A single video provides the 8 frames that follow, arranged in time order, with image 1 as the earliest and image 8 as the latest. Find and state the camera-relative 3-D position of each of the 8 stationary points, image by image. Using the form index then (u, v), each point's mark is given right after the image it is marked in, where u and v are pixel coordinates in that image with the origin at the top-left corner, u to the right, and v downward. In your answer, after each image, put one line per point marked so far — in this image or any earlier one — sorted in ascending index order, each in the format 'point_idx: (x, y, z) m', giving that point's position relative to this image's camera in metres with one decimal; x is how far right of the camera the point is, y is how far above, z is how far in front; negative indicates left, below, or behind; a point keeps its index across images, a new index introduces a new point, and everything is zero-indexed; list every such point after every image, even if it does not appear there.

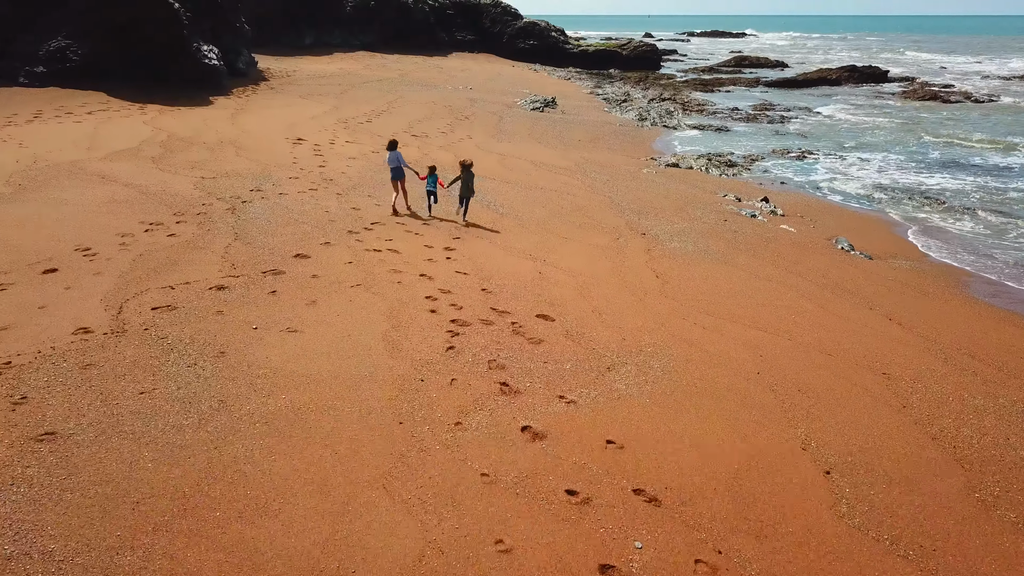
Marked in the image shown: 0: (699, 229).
0: (+3.5, +1.1, +10.1) m
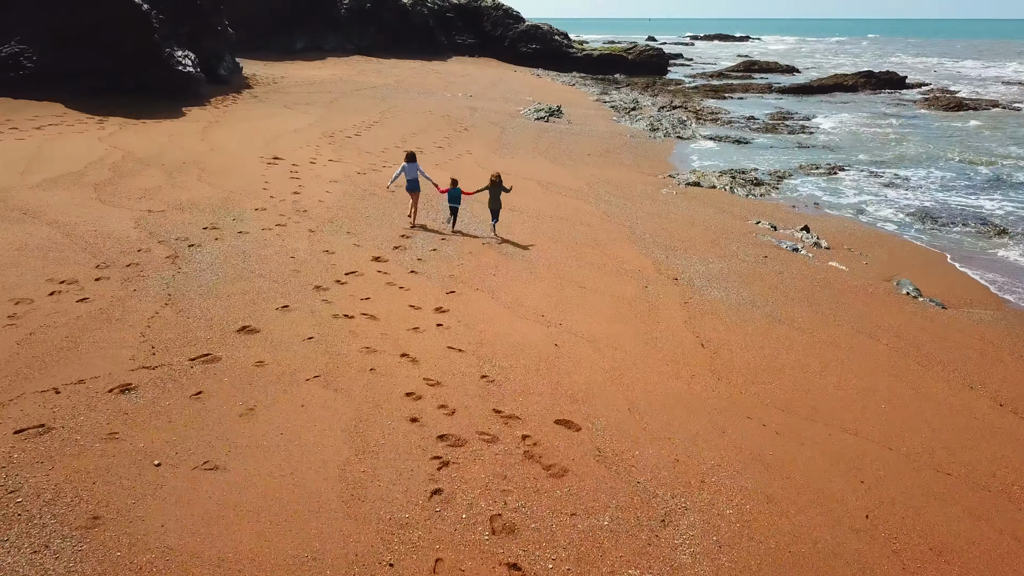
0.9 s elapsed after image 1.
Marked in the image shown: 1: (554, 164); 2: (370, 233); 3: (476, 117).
0: (+3.6, +0.3, +8.5) m
1: (+1.2, +3.6, +15.2) m
2: (-2.2, +0.9, +8.2) m
3: (-1.4, +6.4, +20.0) m
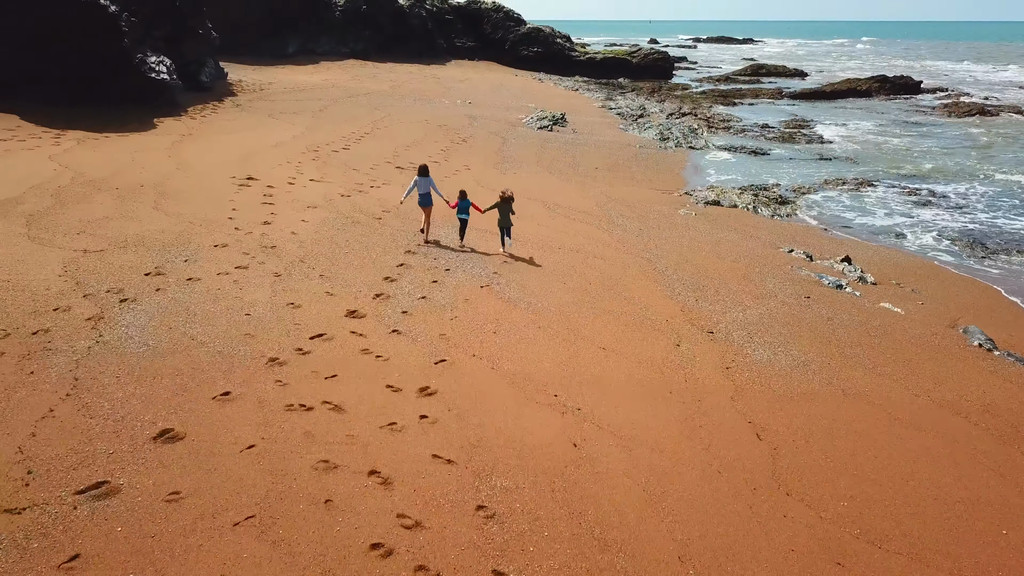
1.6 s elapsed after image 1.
0: (+3.7, -0.4, +7.3) m
1: (+1.2, +2.8, +13.9) m
2: (-2.2, +0.2, +6.9) m
3: (-1.3, +5.7, +18.7) m
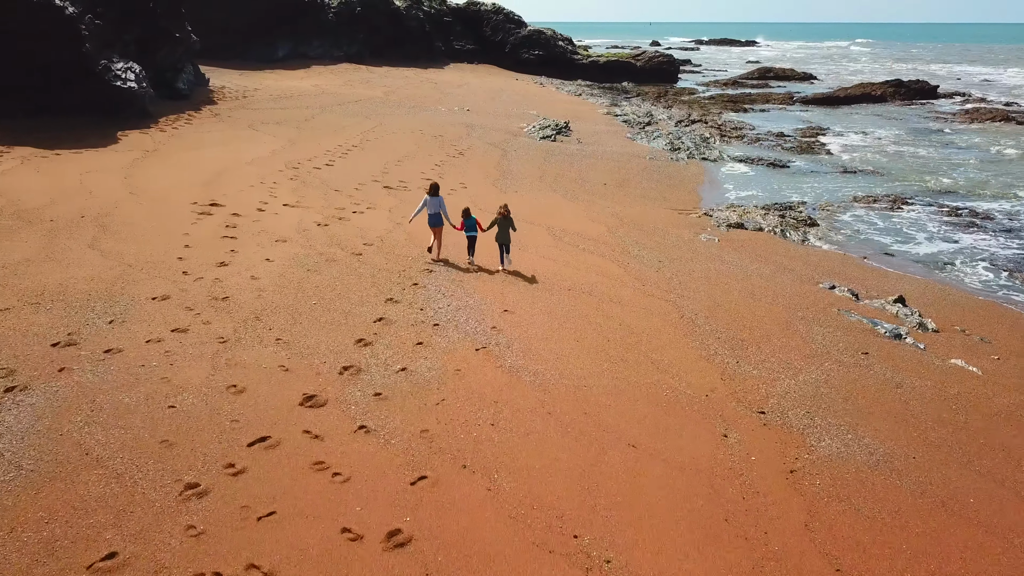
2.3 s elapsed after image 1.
0: (+3.7, -1.1, +6.0) m
1: (+1.3, +2.1, +12.6) m
2: (-2.2, -0.5, +5.6) m
3: (-1.3, +5.0, +17.5) m
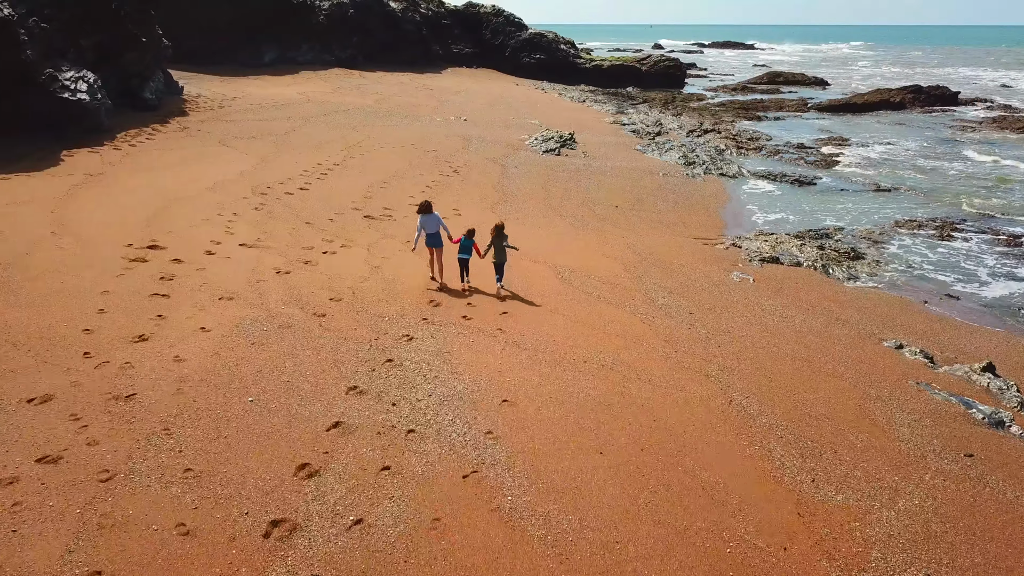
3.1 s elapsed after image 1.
0: (+3.7, -2.0, +4.4) m
1: (+1.3, +1.3, +11.1) m
2: (-2.2, -1.4, +4.1) m
3: (-1.3, +4.1, +15.9) m
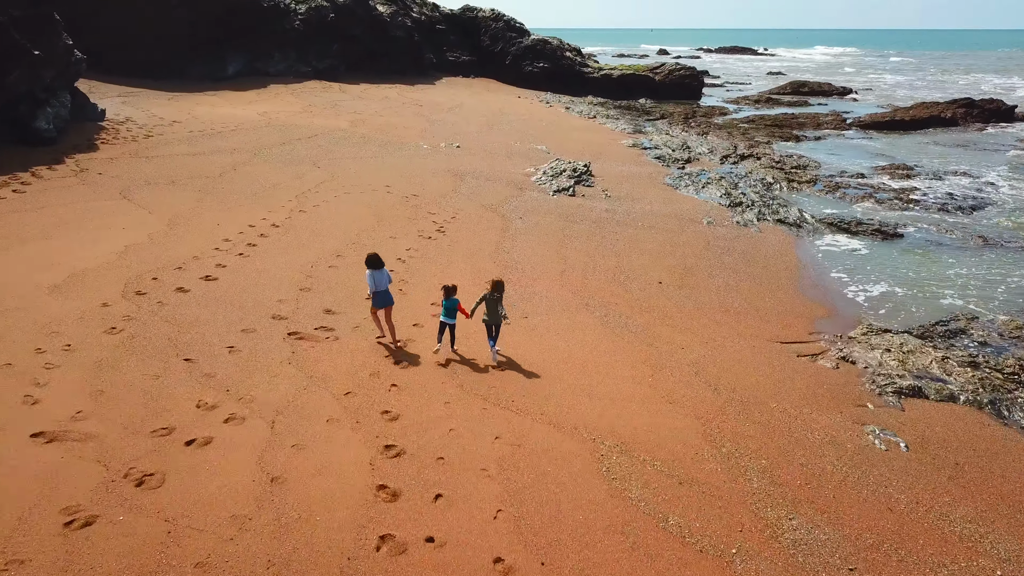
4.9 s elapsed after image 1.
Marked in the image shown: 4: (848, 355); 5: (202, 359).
0: (+3.8, -3.8, +0.8) m
1: (+1.4, -0.7, +7.5) m
2: (-2.1, -3.3, +0.5) m
3: (-1.2, +2.1, +12.4) m
4: (+4.8, -1.0, +7.6) m
5: (-3.3, -0.8, +5.7) m
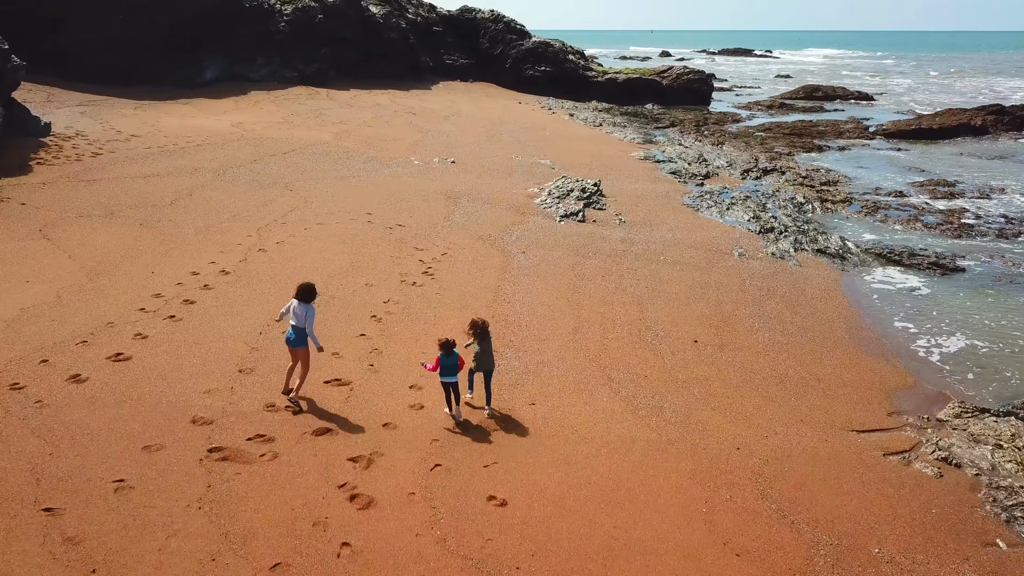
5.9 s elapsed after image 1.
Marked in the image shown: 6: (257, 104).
0: (+3.8, -4.7, -0.9) m
1: (+1.4, -1.6, +5.8) m
2: (-2.0, -4.1, -1.2) m
3: (-1.2, +1.2, +10.6) m
4: (+4.9, -1.9, +5.8) m
5: (-3.3, -1.7, +3.9) m
6: (-9.3, +6.8, +19.2) m
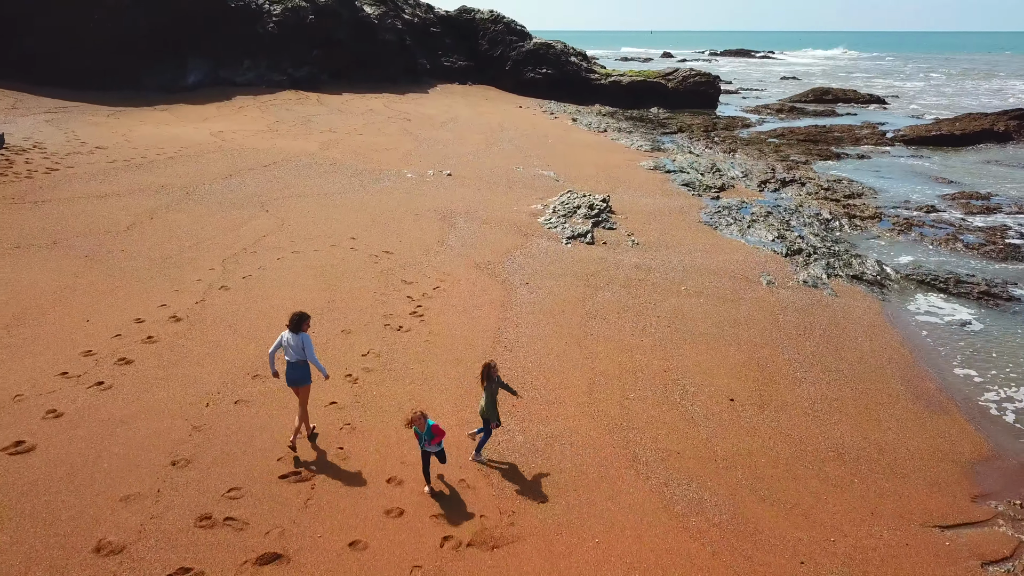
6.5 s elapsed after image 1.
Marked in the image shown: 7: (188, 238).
0: (+3.9, -5.3, -2.1) m
1: (+1.4, -2.2, +4.6) m
2: (-2.0, -4.7, -2.4) m
3: (-1.1, +0.6, +9.4) m
4: (+4.9, -2.5, +4.6) m
5: (-3.3, -2.3, +2.7) m
6: (-9.3, +6.1, +18.0) m
7: (-5.4, +0.9, +8.7) m
